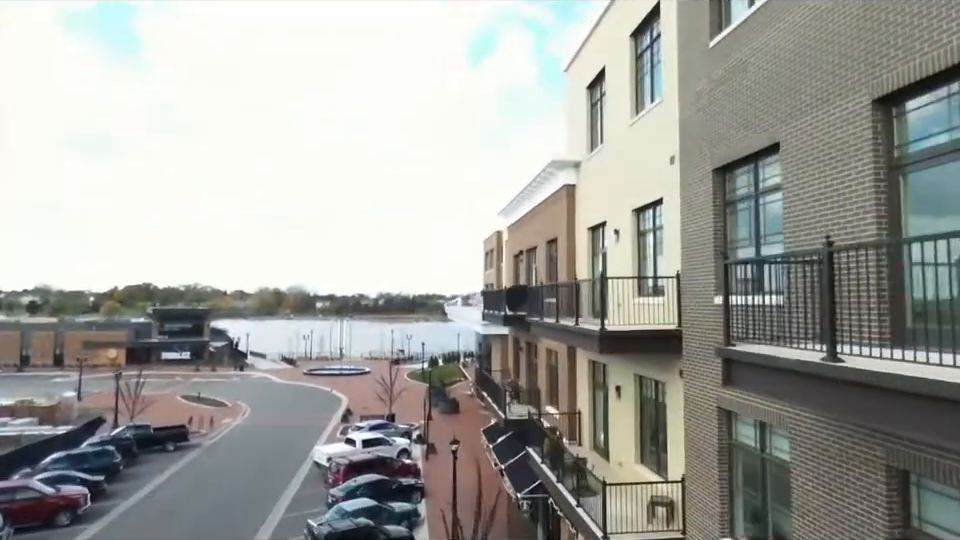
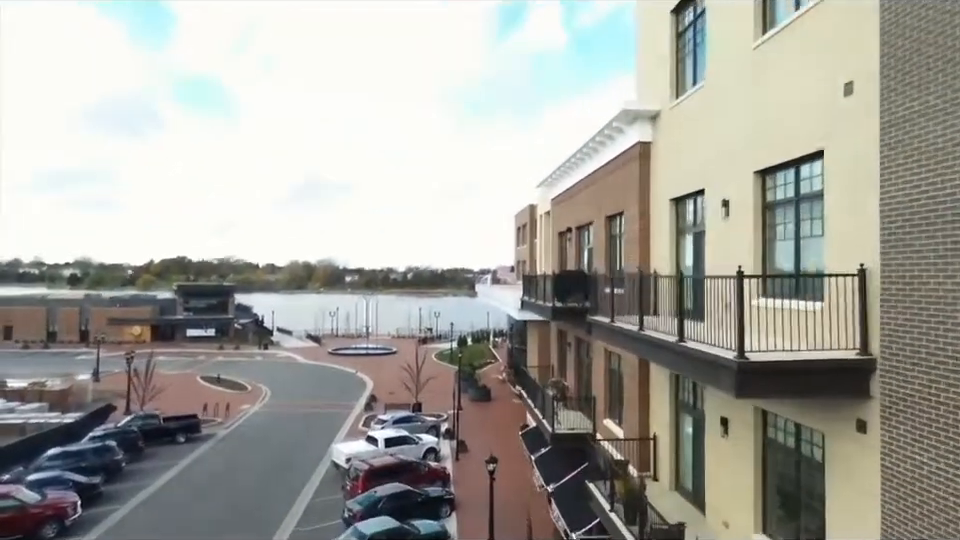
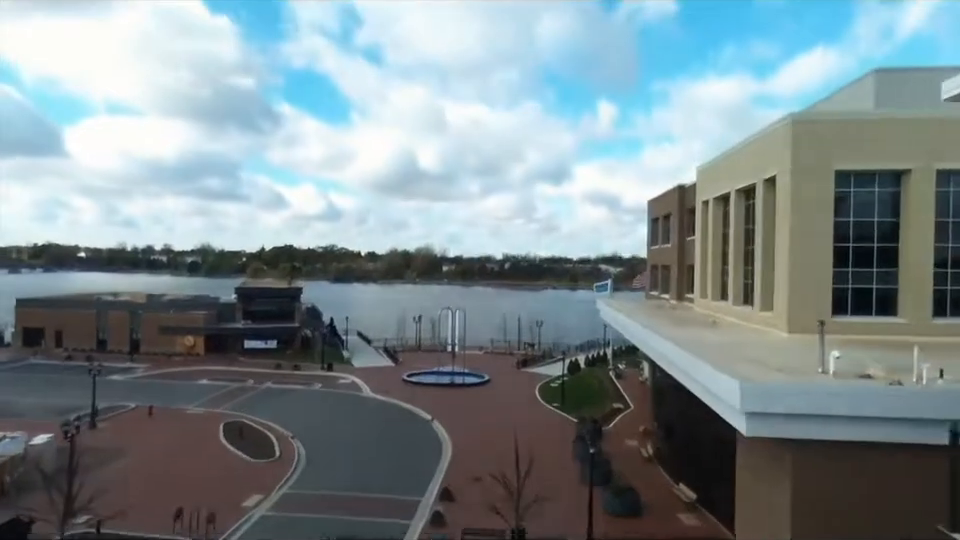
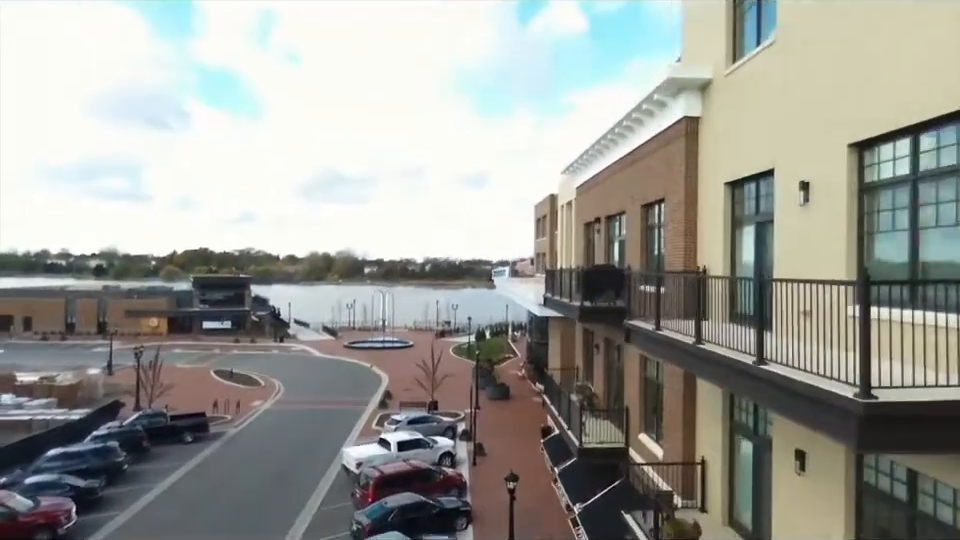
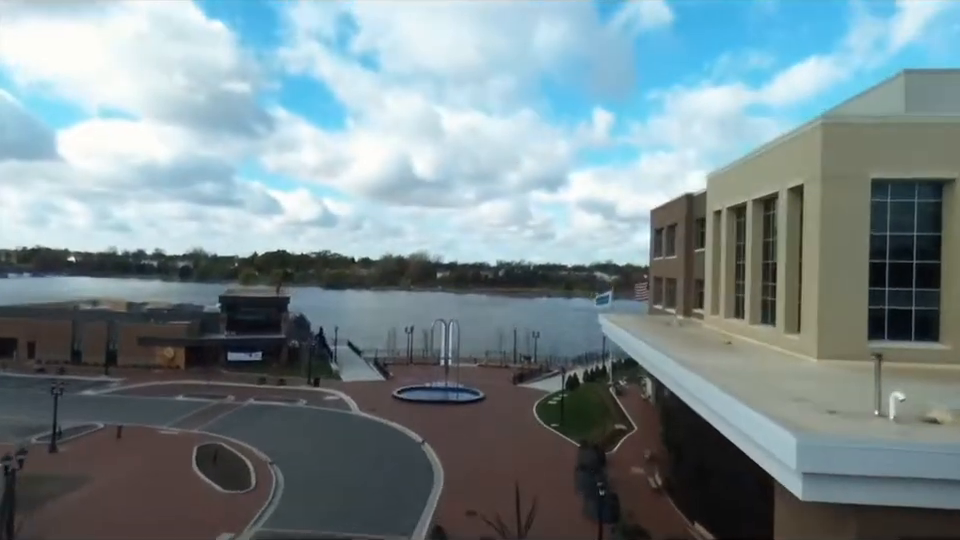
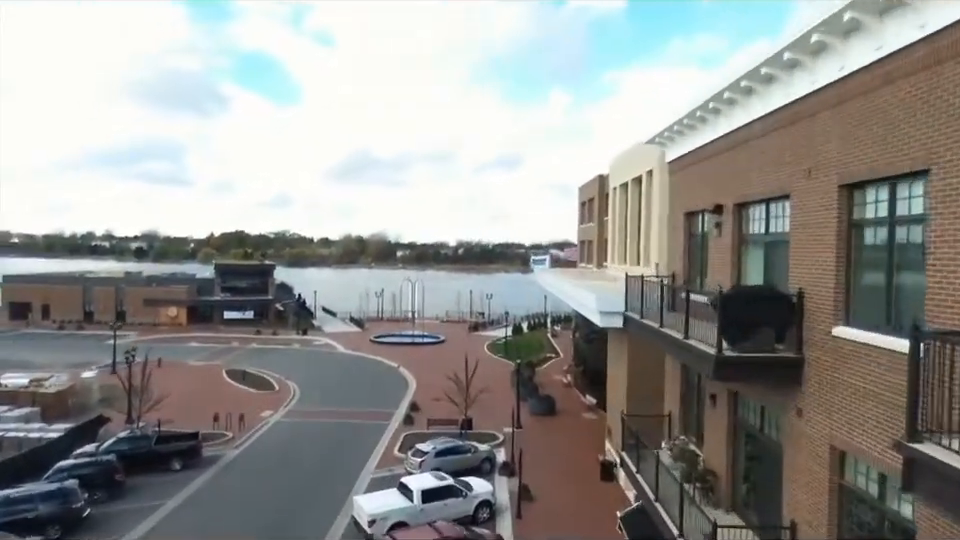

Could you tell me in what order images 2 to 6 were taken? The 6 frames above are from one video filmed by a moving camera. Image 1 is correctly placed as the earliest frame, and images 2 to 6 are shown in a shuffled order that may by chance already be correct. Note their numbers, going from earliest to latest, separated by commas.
2, 4, 6, 3, 5
